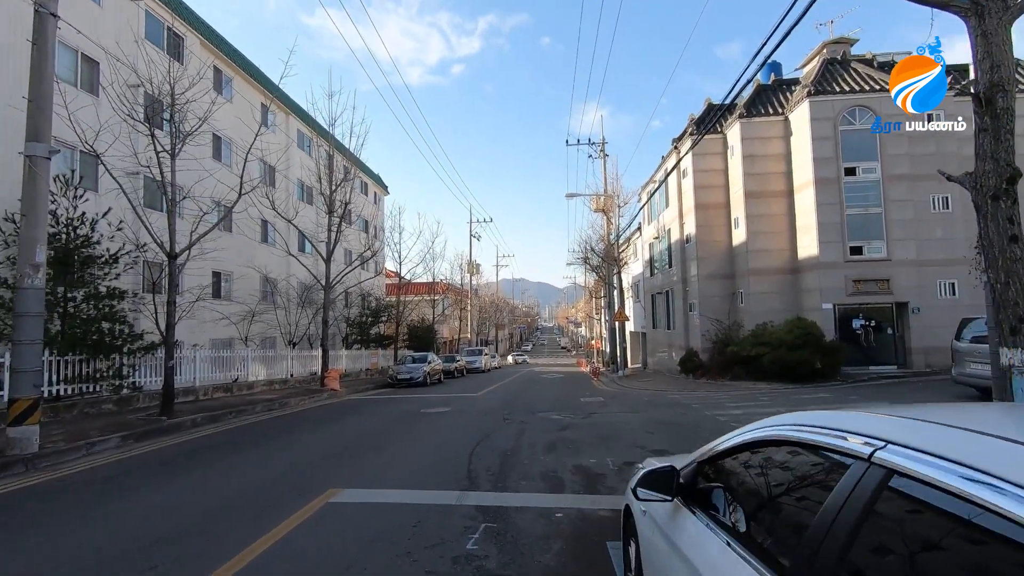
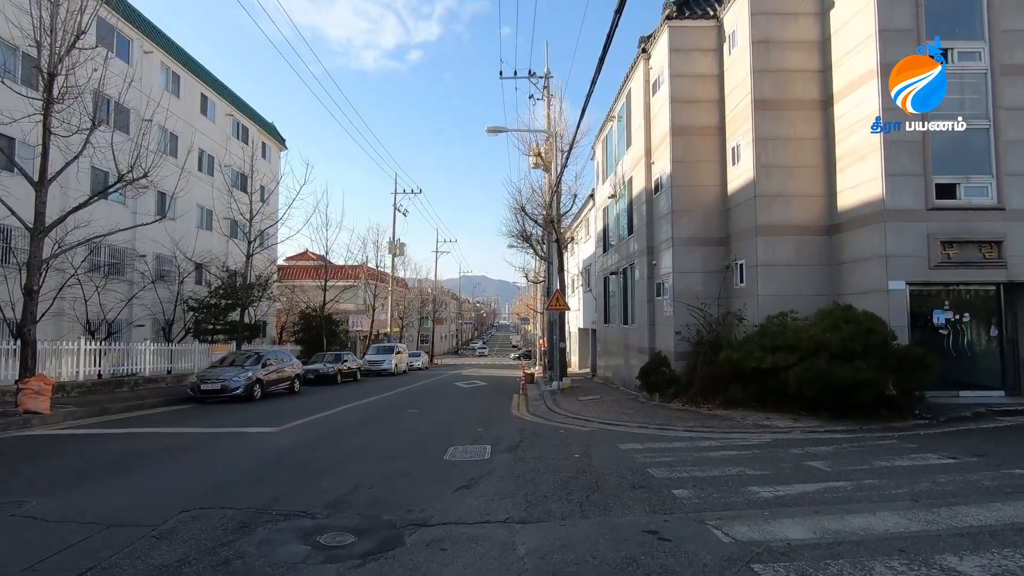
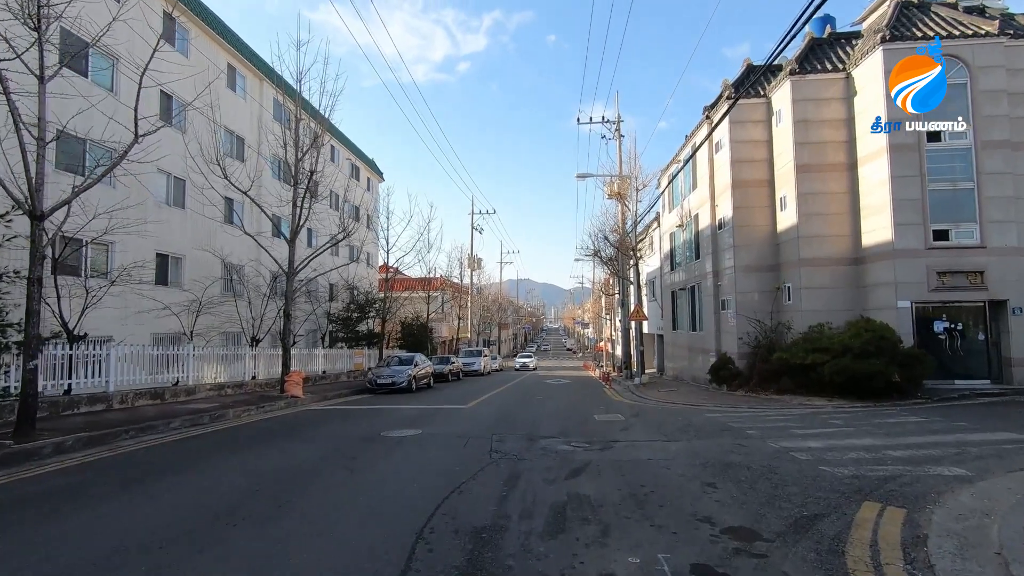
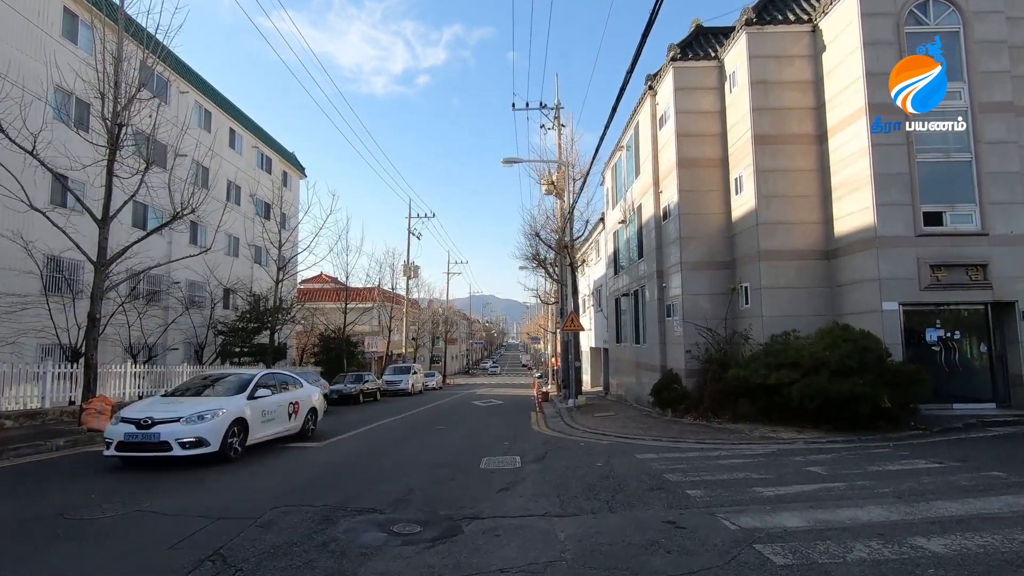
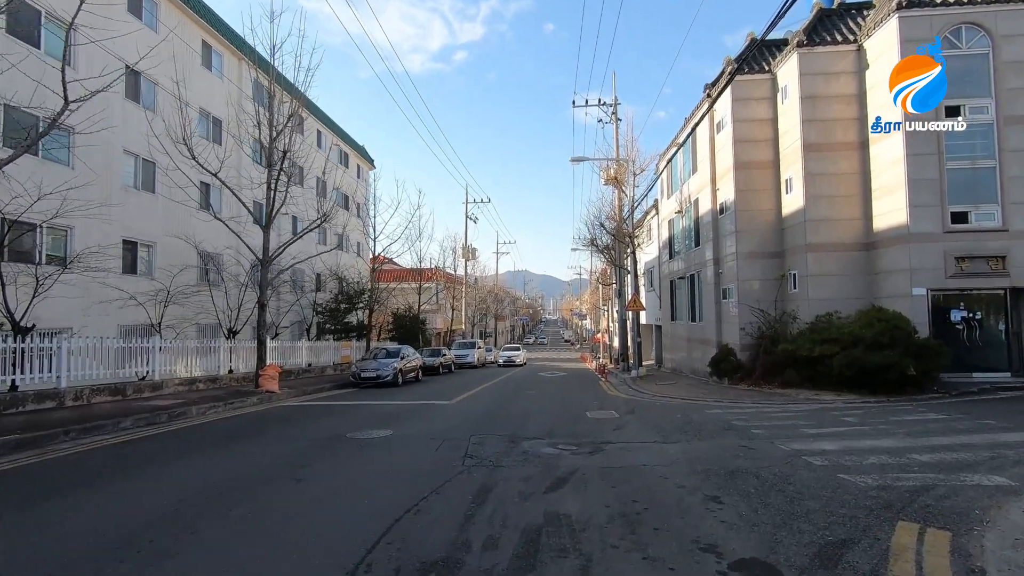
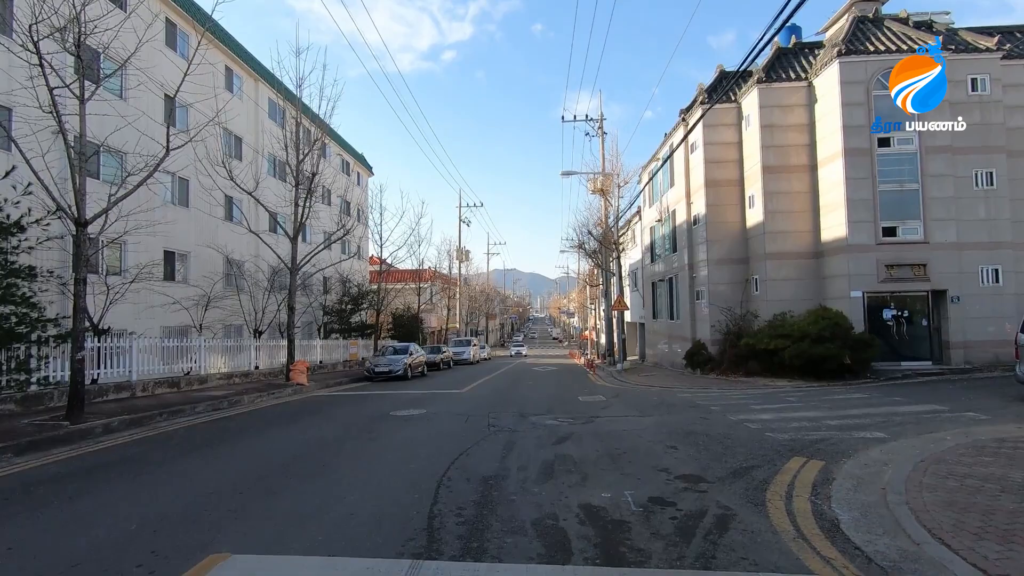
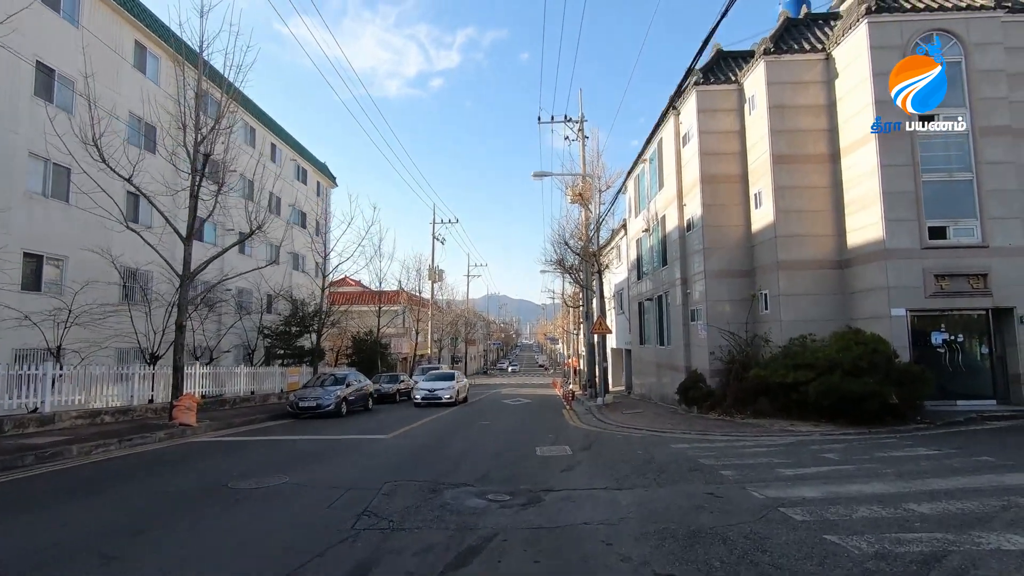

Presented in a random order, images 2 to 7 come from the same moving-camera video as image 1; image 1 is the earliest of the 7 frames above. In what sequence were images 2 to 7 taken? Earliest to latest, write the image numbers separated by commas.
6, 3, 5, 7, 4, 2
